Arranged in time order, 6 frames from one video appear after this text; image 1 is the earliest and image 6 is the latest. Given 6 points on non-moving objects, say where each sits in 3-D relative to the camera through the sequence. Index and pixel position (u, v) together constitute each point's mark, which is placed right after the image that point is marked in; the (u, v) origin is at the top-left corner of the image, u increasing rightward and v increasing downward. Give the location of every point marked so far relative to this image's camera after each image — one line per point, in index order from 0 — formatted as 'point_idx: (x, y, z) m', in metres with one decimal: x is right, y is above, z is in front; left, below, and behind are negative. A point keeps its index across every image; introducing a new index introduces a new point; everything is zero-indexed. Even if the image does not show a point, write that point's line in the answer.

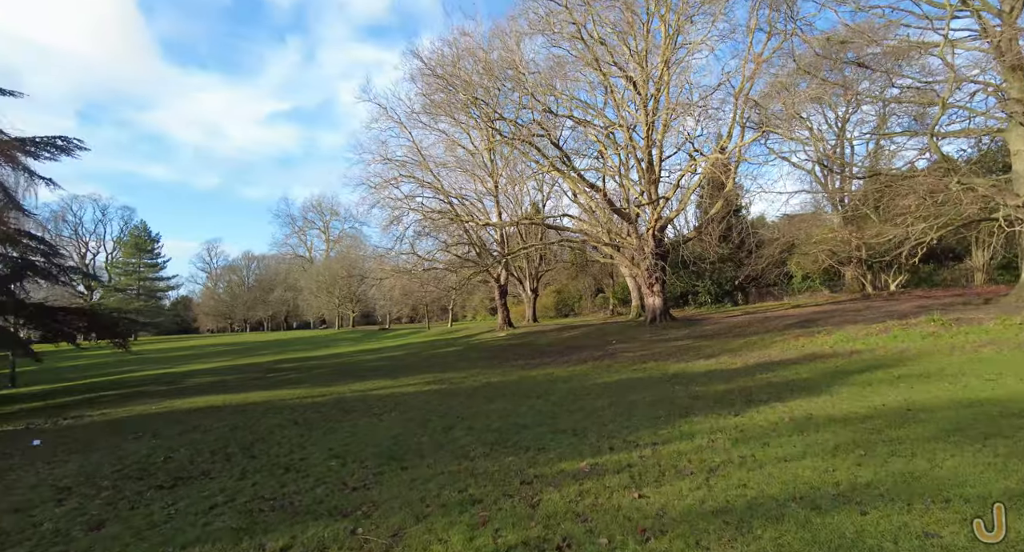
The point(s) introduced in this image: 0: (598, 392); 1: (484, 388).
0: (+1.3, -1.8, +9.4) m
1: (-0.5, -2.0, +10.9) m
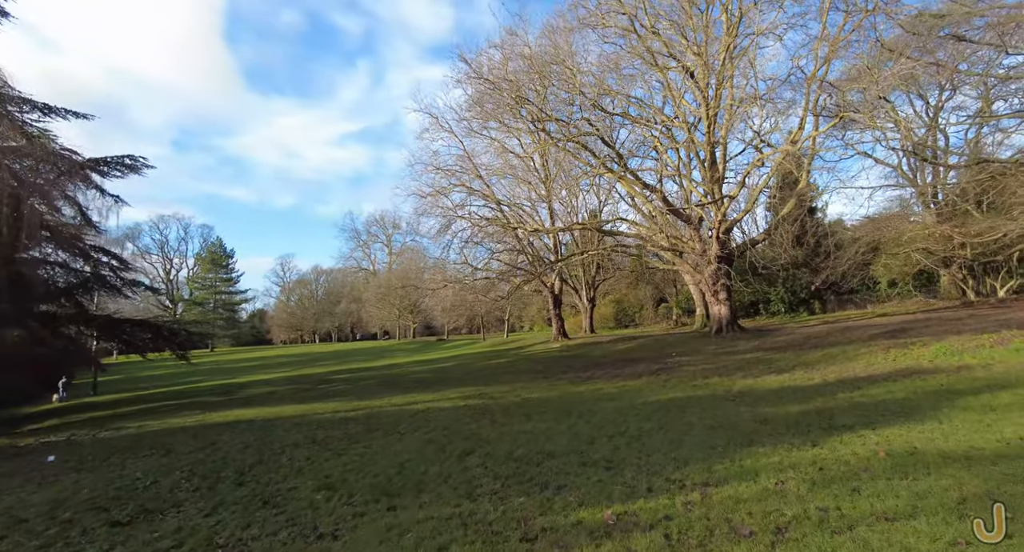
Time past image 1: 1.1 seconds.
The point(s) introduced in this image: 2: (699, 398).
0: (+1.8, -1.8, +8.2) m
1: (+0.2, -2.1, +9.9) m
2: (+2.8, -1.8, +9.3) m
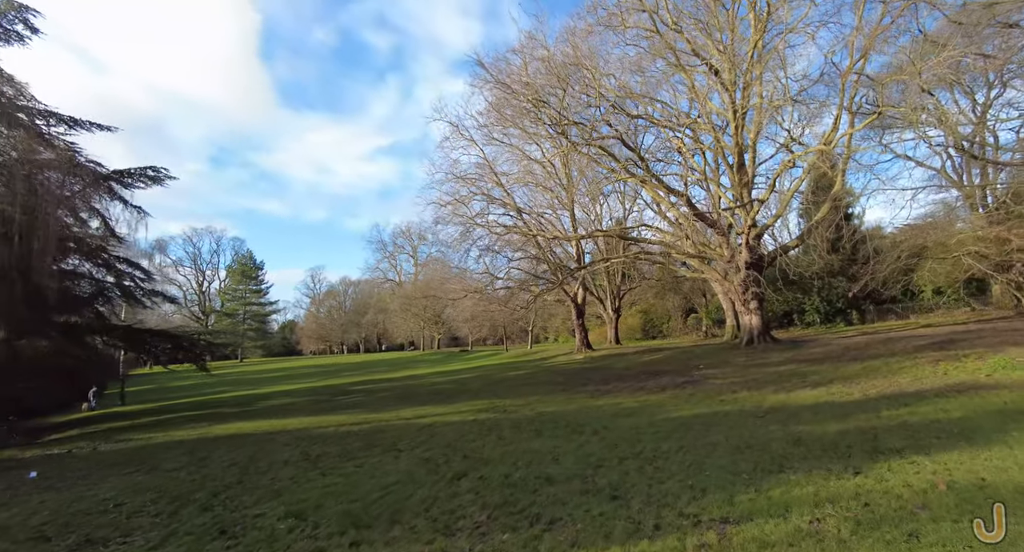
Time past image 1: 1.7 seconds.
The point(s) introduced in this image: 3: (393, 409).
0: (+1.9, -1.9, +7.5) m
1: (+0.4, -2.2, +9.3) m
2: (+3.0, -1.9, +8.5) m
3: (-2.5, -2.8, +13.1) m
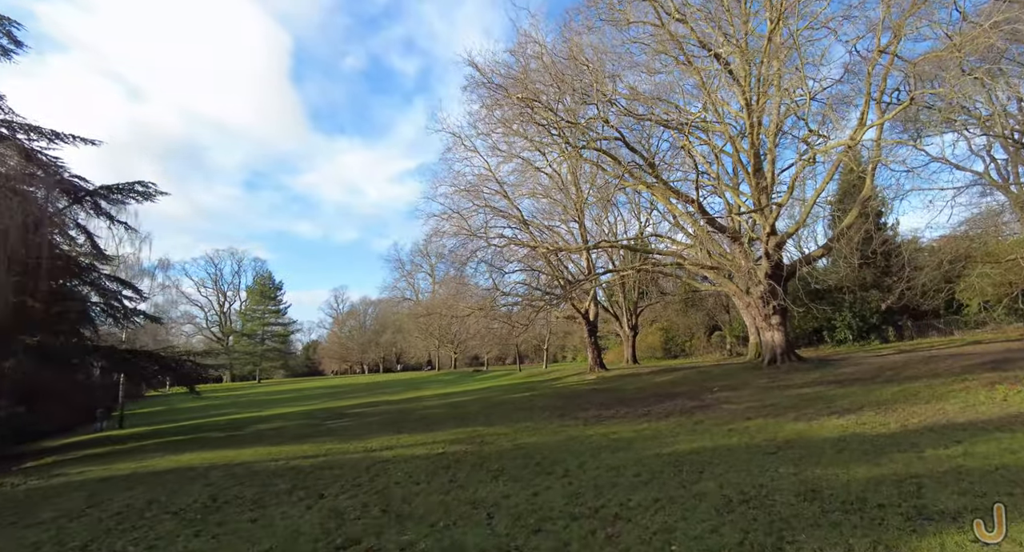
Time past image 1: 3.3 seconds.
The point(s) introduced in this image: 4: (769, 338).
0: (+1.4, -1.9, +6.0) m
1: (-0.1, -2.3, +7.9) m
2: (+2.5, -2.0, +7.0) m
3: (-2.8, -3.1, +11.8) m
4: (+7.9, -1.9, +19.0) m
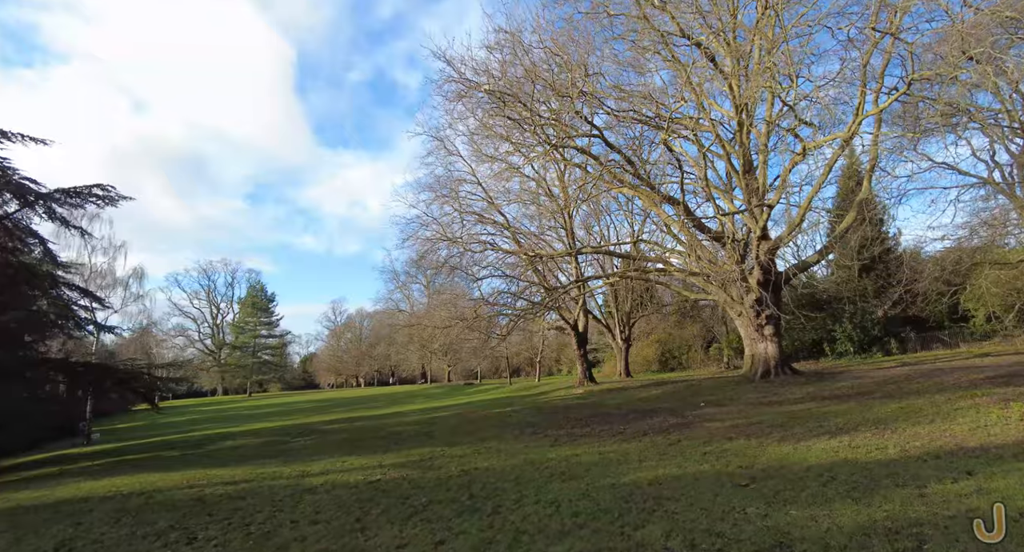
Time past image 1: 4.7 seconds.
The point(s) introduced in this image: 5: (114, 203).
0: (+0.7, -1.9, +4.9) m
1: (-0.8, -2.3, +6.8) m
2: (+1.8, -2.0, +5.9) m
3: (-3.4, -3.2, +10.7) m
4: (+7.3, -2.1, +17.9) m
5: (-11.1, +2.1, +17.2) m
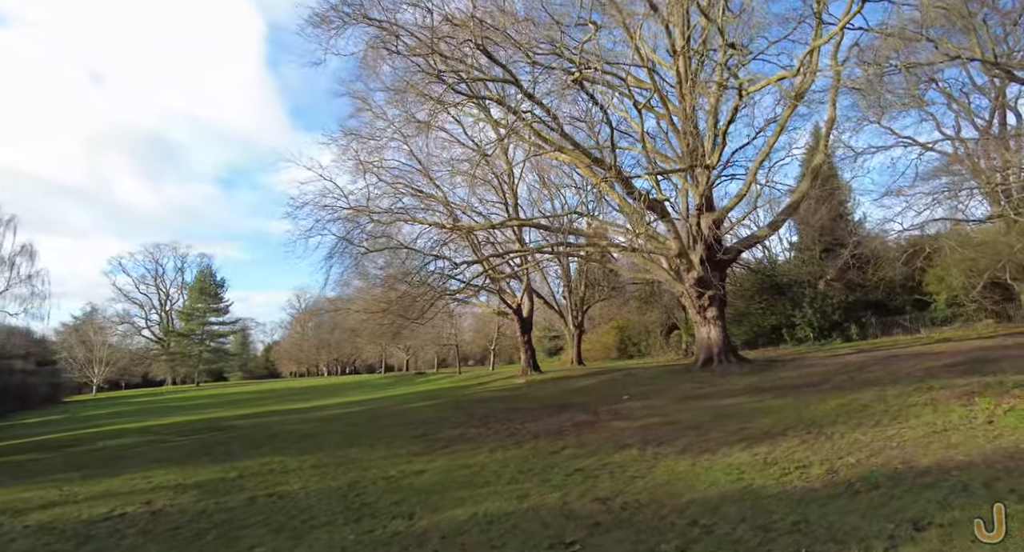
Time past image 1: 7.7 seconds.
0: (-1.0, -1.5, +2.9) m
1: (-2.5, -1.9, +4.7) m
2: (+0.1, -1.6, +3.9) m
3: (-5.3, -2.7, +8.5) m
4: (+5.1, -1.5, +16.1) m
5: (-13.2, +2.7, +14.7) m
